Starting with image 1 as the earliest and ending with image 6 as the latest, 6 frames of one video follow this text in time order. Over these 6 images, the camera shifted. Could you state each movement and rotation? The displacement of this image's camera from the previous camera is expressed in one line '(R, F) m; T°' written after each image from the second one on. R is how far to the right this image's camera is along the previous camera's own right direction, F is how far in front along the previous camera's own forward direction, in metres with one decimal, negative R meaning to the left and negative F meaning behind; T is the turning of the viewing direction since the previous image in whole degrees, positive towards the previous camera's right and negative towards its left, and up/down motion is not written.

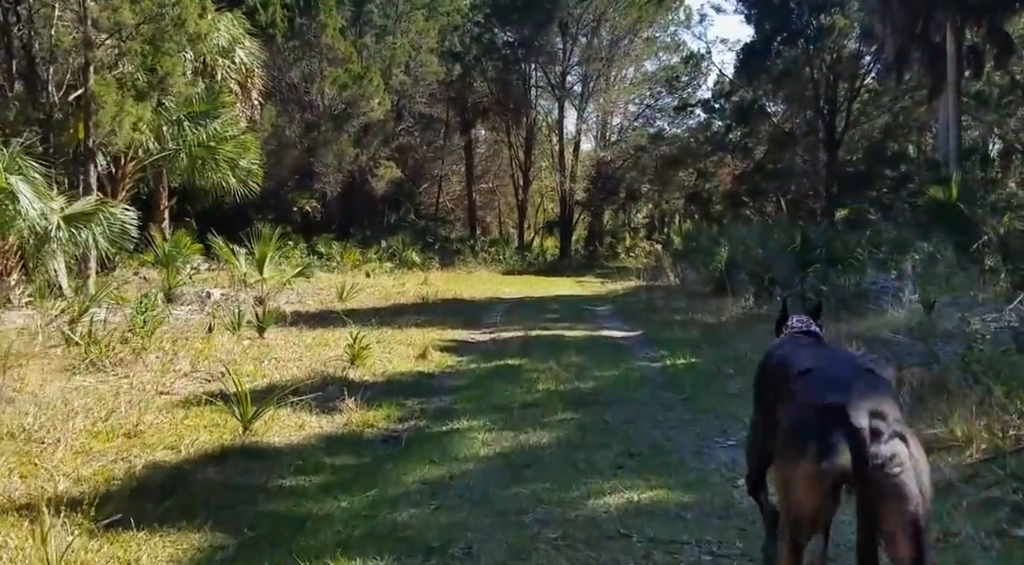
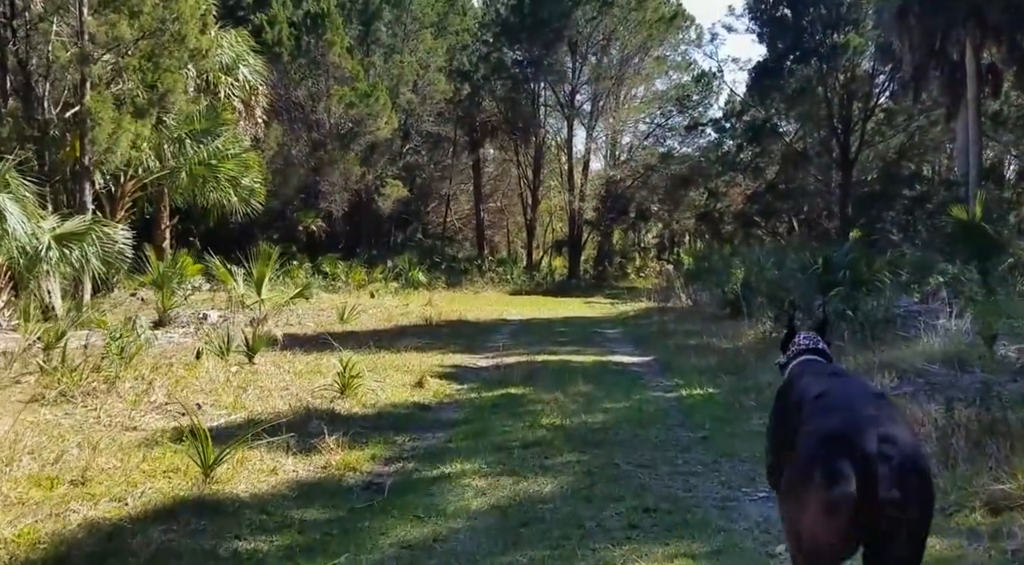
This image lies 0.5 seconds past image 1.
(0.0, +0.6) m; 0°
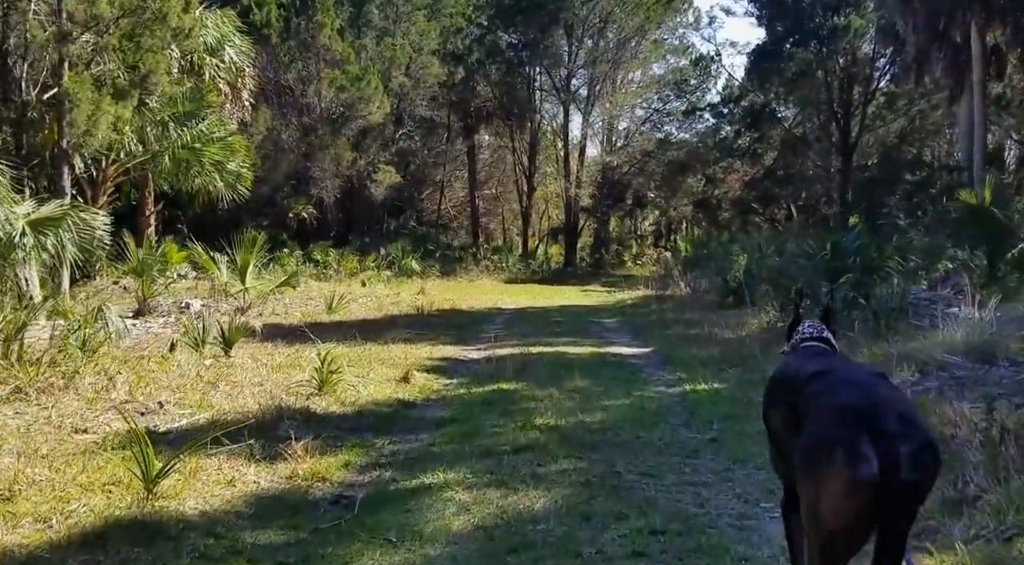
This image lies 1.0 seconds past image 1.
(0.0, +0.6) m; 0°
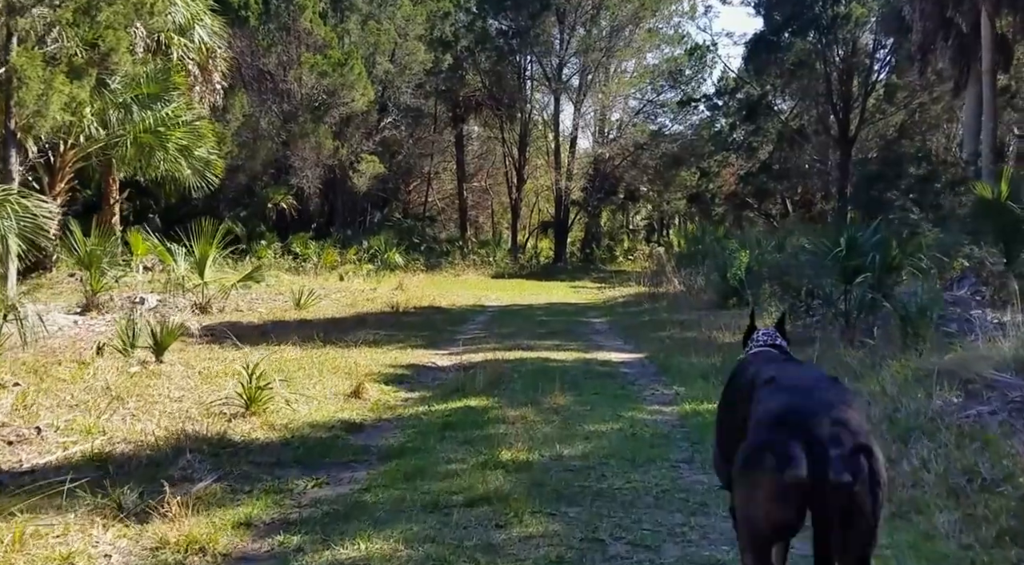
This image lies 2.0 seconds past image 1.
(+0.1, +1.2) m; 0°
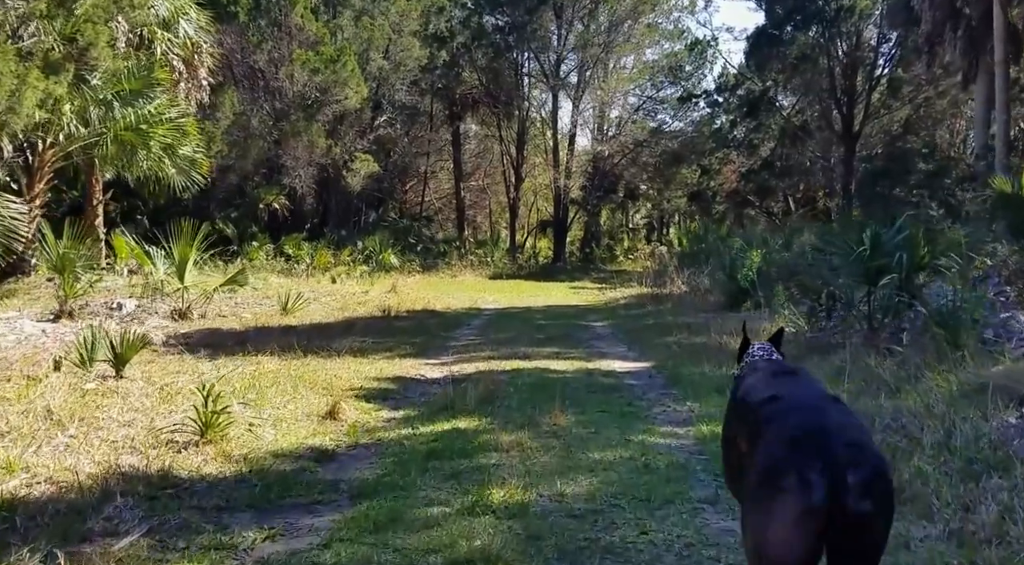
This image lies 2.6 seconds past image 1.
(0.0, +0.7) m; 0°
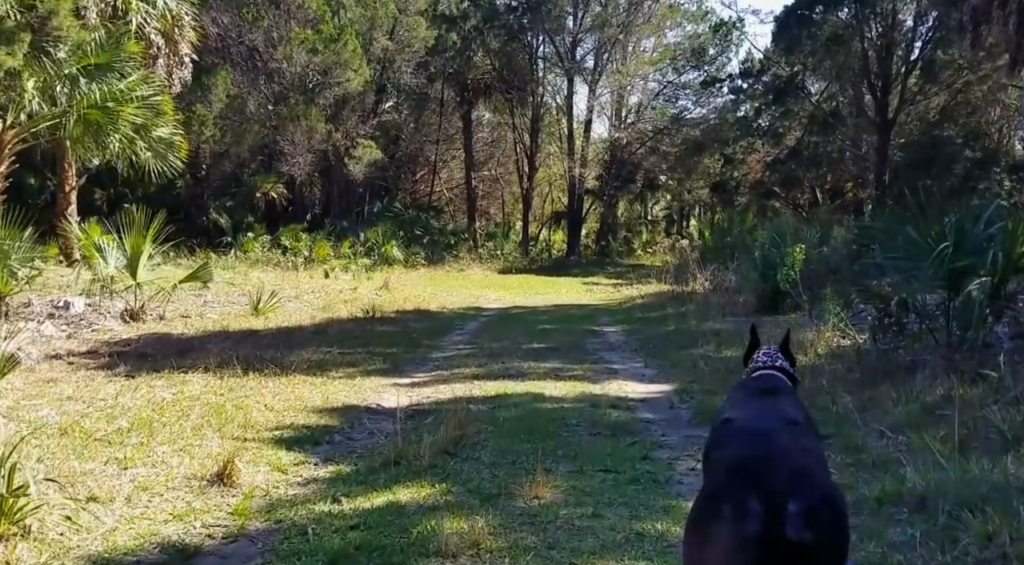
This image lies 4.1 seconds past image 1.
(+0.2, +1.7) m; -1°
